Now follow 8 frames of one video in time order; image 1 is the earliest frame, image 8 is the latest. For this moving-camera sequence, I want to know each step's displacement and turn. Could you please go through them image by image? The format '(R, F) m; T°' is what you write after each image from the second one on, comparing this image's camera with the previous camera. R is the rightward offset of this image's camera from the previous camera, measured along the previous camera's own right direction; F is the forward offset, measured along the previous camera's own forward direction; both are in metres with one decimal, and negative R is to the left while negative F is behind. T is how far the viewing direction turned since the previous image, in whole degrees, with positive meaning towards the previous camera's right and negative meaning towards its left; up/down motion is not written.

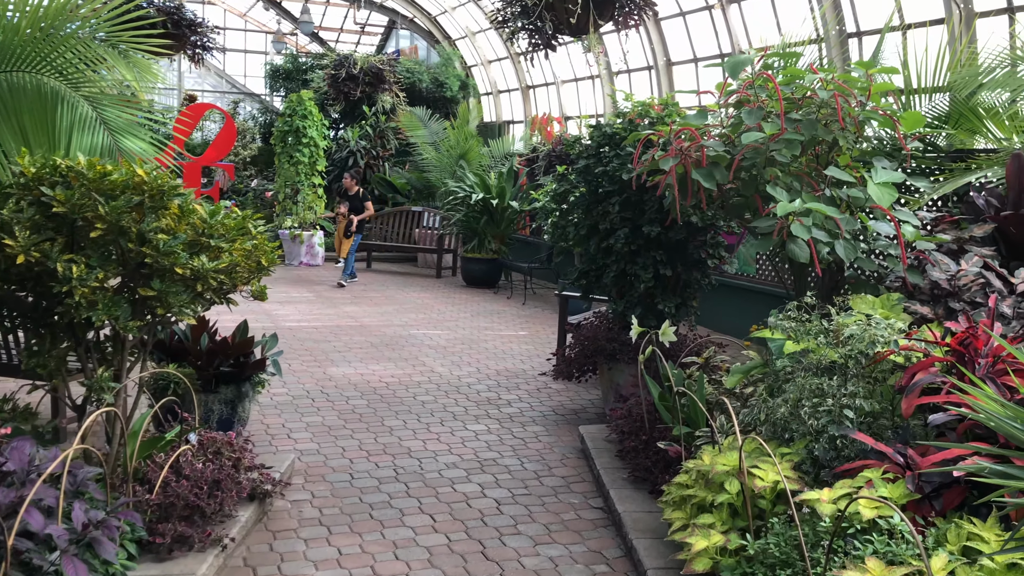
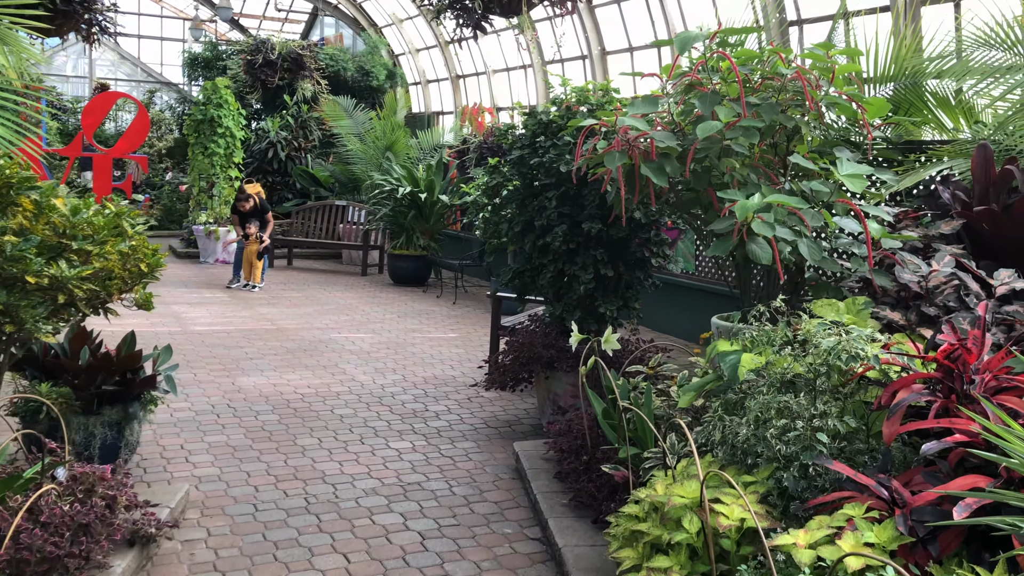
(0.0, +0.4) m; +4°
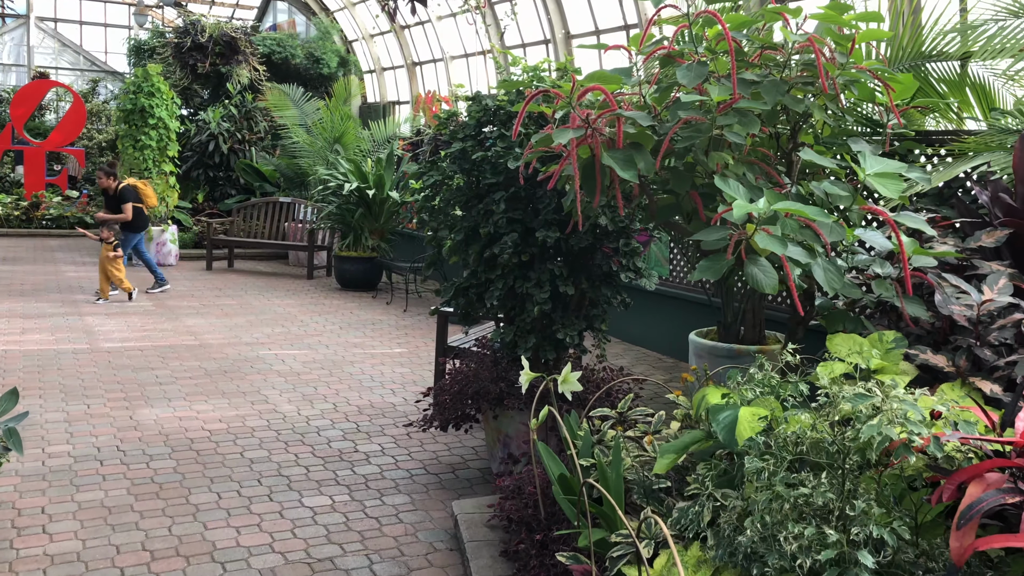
(+0.1, +0.8) m; +2°
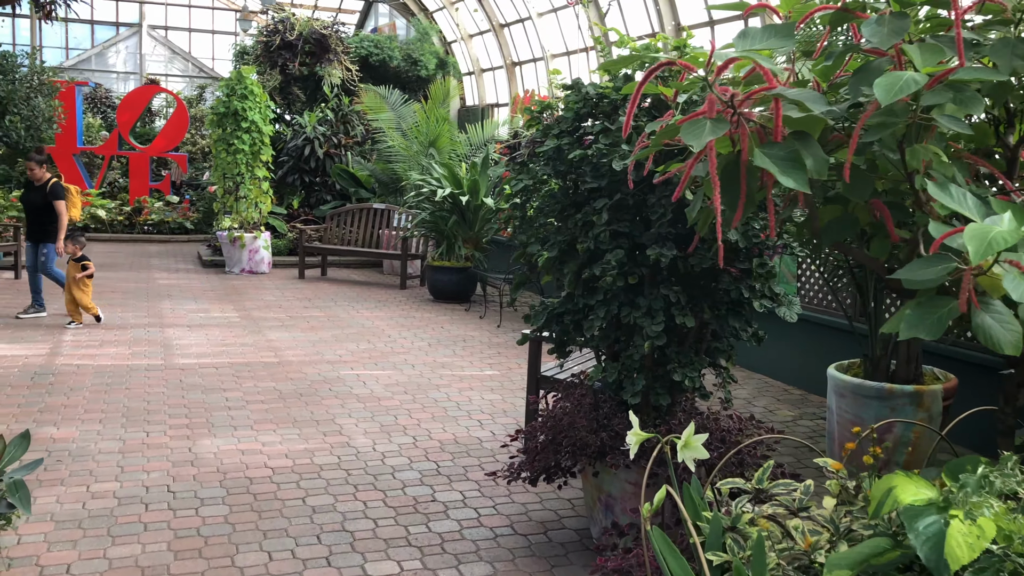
(0.0, +0.6) m; -6°
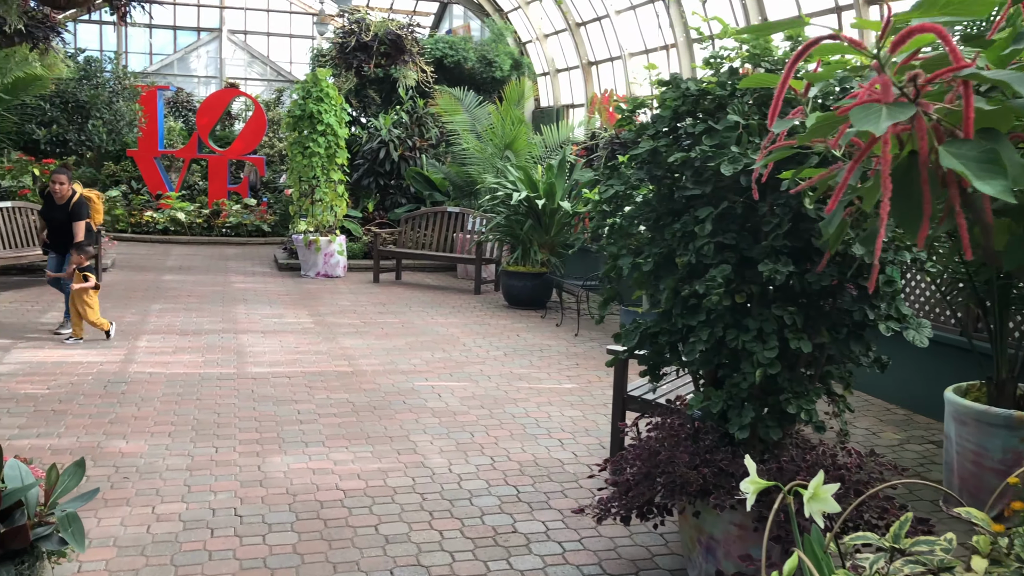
(-0.1, +0.3) m; -5°
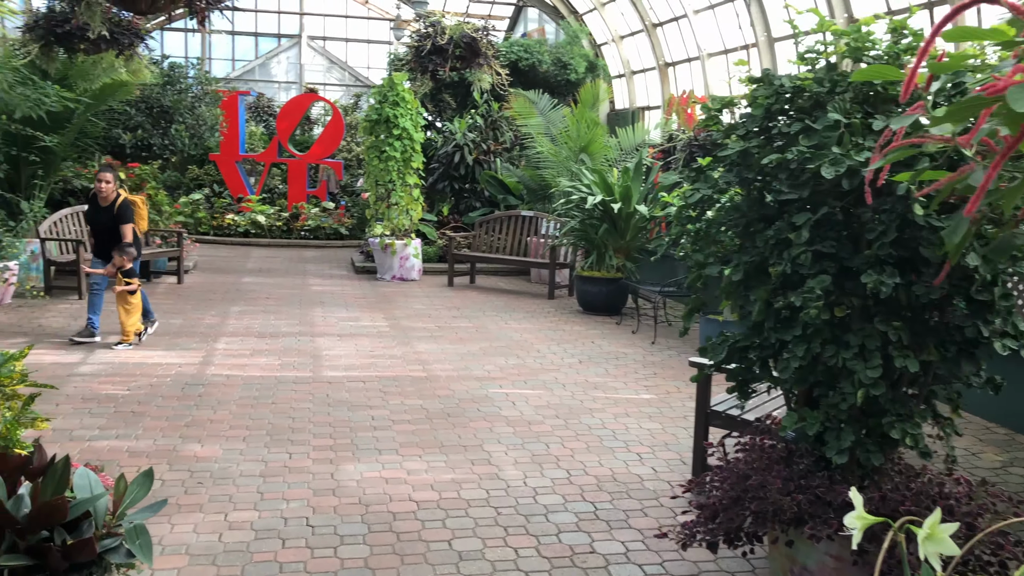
(0.0, +0.1) m; -5°
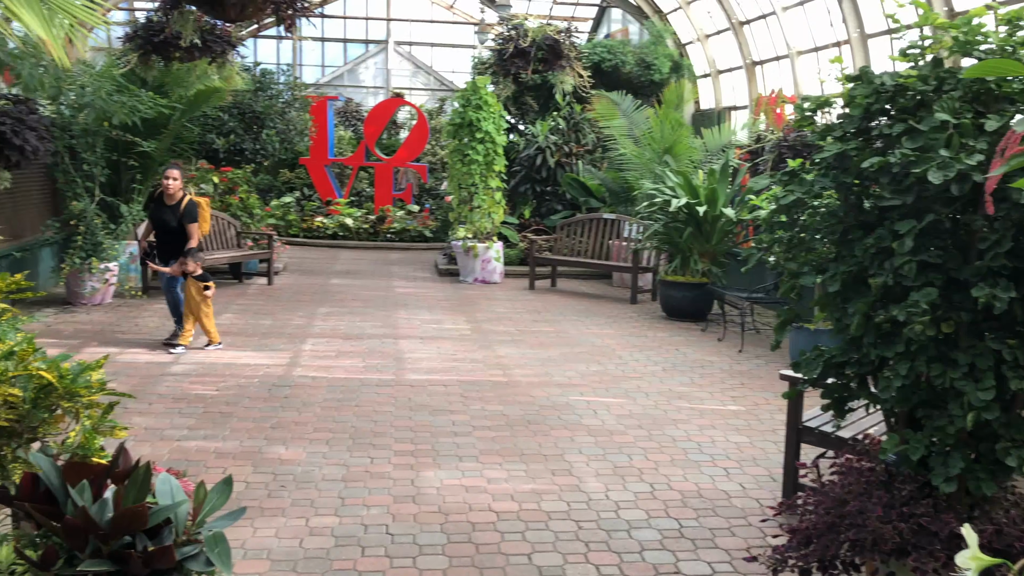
(0.0, +0.1) m; -5°
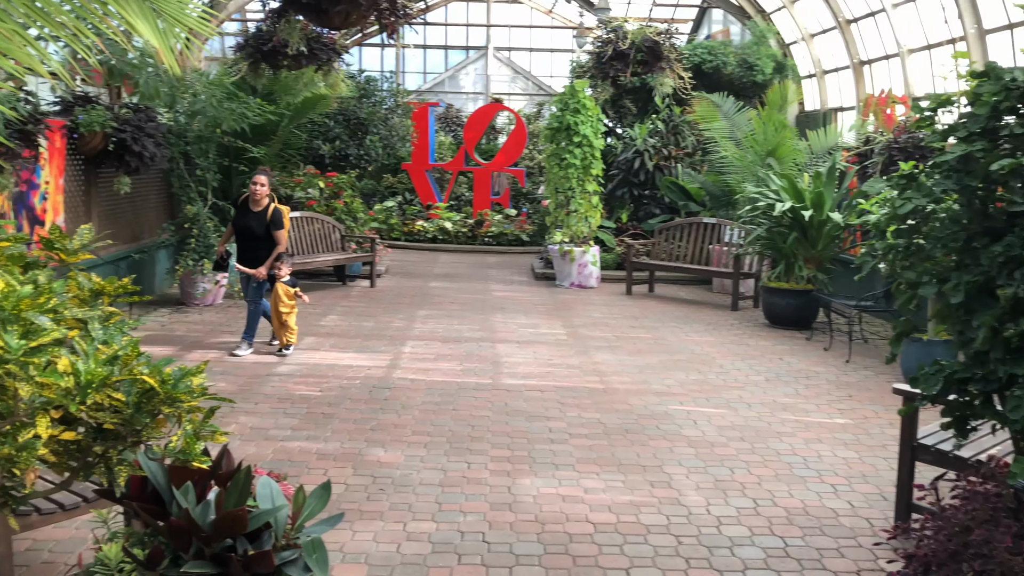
(0.0, +0.1) m; -6°
